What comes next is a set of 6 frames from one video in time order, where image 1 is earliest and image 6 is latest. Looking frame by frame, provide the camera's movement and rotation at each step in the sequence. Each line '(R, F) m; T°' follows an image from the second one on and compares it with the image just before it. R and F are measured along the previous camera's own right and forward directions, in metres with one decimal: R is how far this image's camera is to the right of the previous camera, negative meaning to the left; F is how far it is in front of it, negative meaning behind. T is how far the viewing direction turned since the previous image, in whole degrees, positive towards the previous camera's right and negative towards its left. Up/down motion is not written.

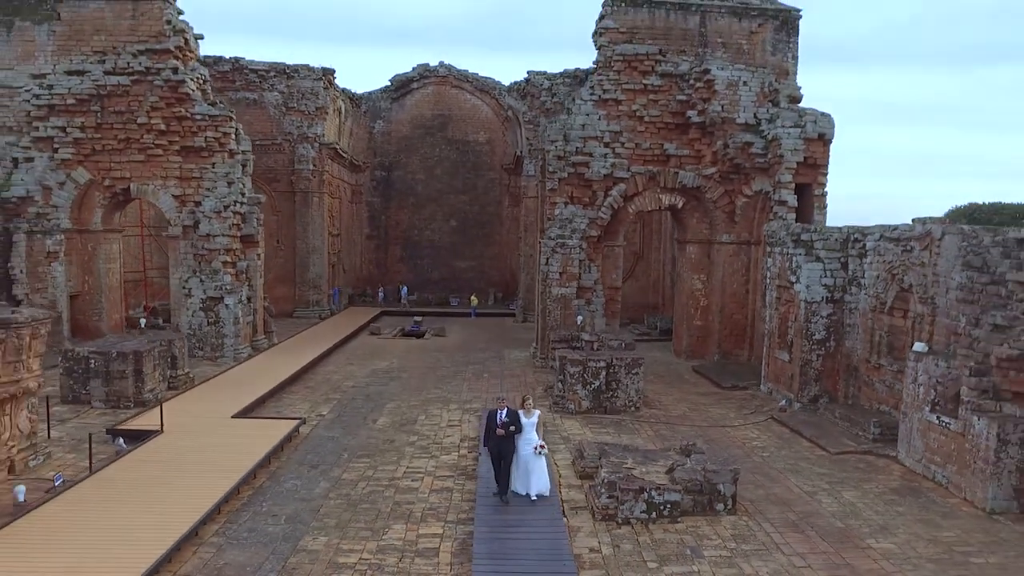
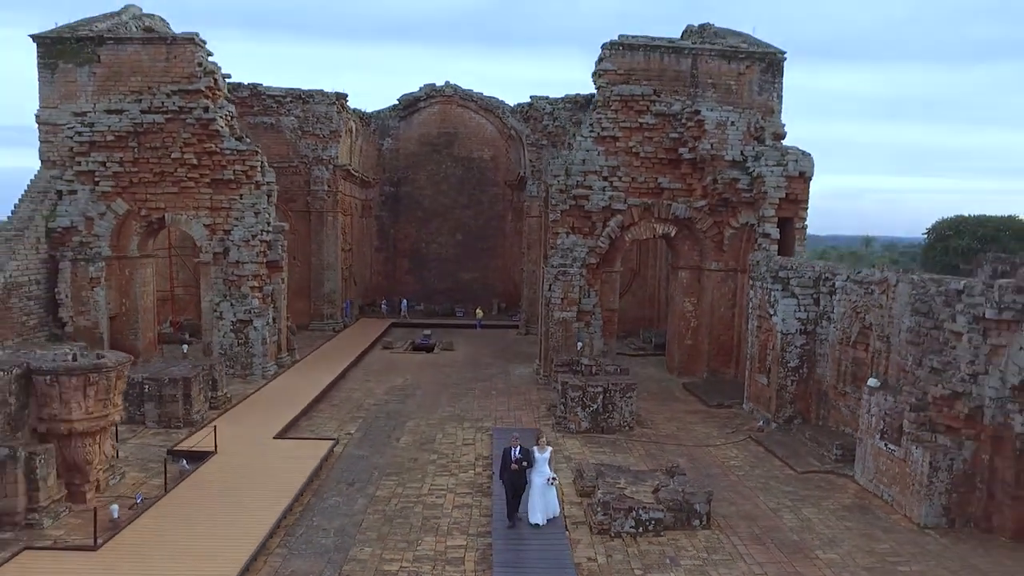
(-0.1, -1.1) m; 0°
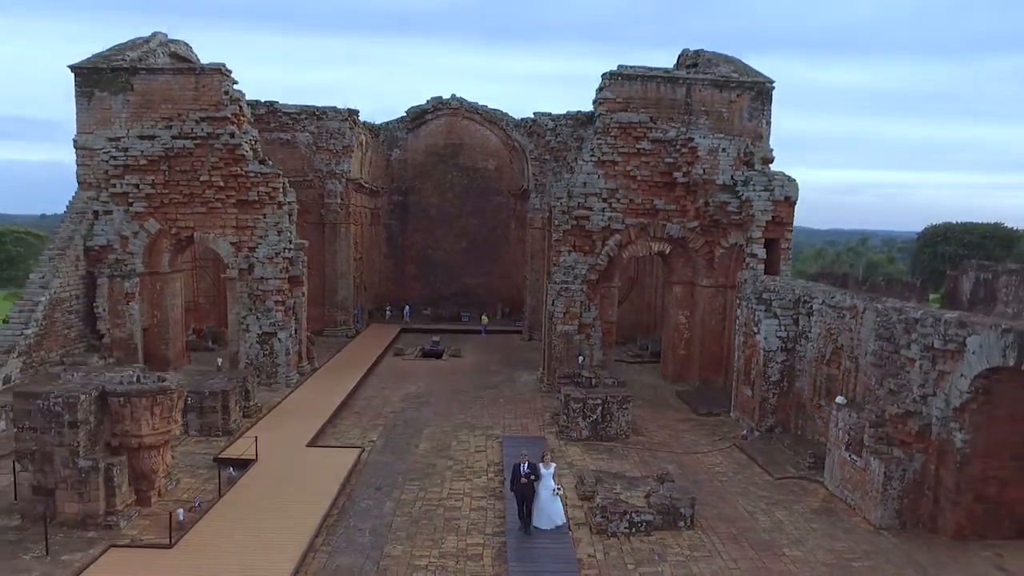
(-0.1, -1.0) m; 0°
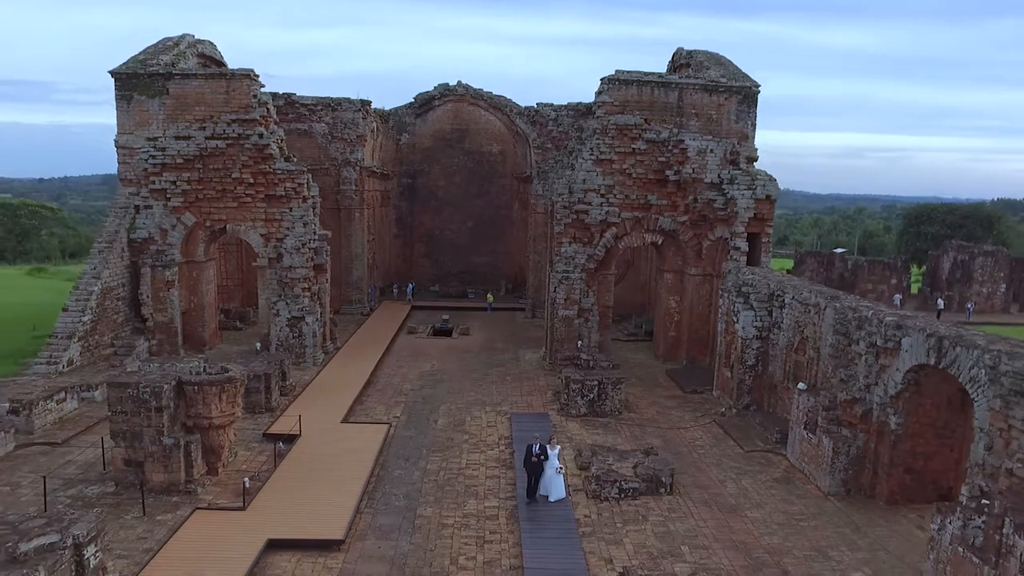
(-0.1, -1.4) m; 0°
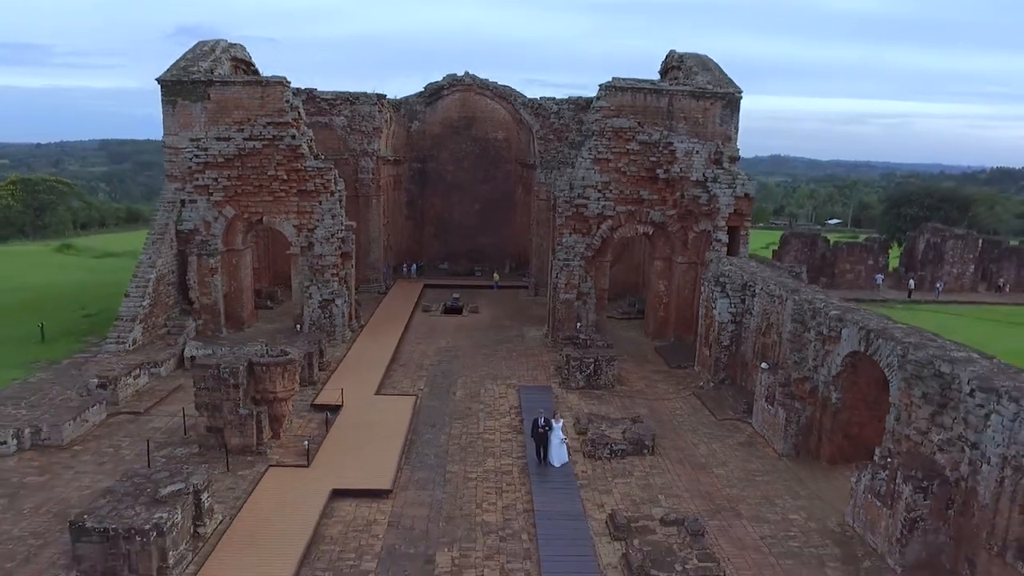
(-0.2, -1.9) m; 0°
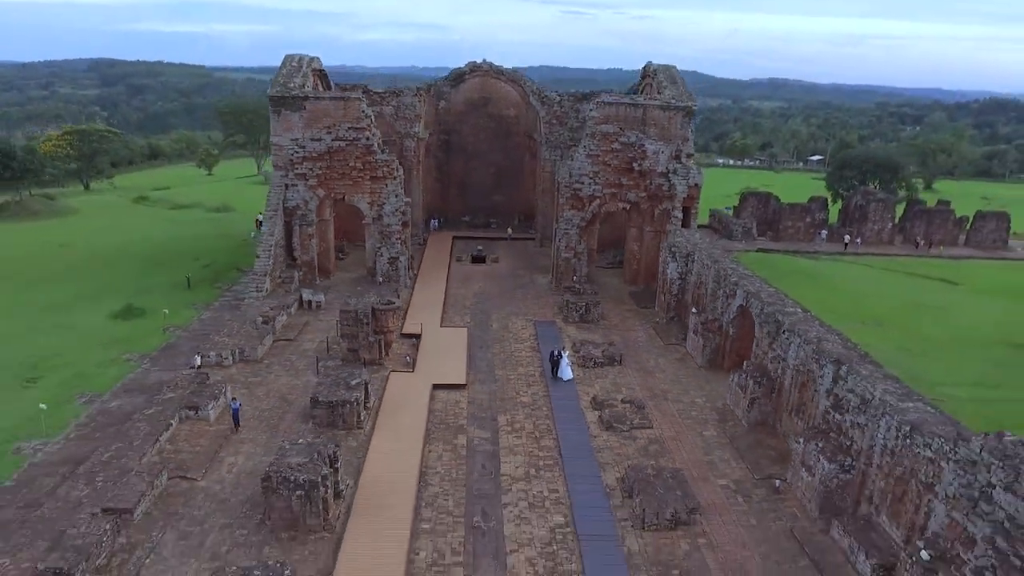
(-0.6, -6.7) m; 0°
